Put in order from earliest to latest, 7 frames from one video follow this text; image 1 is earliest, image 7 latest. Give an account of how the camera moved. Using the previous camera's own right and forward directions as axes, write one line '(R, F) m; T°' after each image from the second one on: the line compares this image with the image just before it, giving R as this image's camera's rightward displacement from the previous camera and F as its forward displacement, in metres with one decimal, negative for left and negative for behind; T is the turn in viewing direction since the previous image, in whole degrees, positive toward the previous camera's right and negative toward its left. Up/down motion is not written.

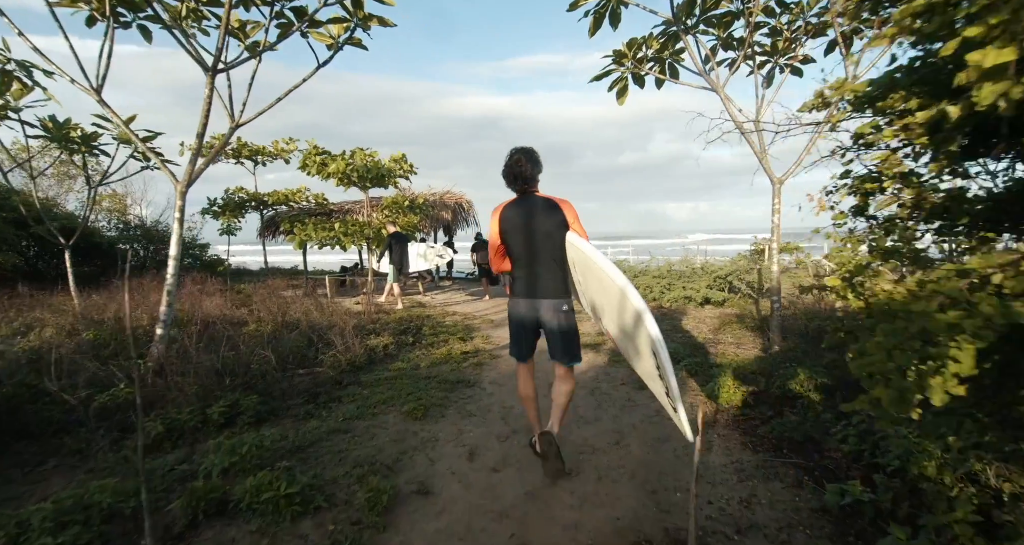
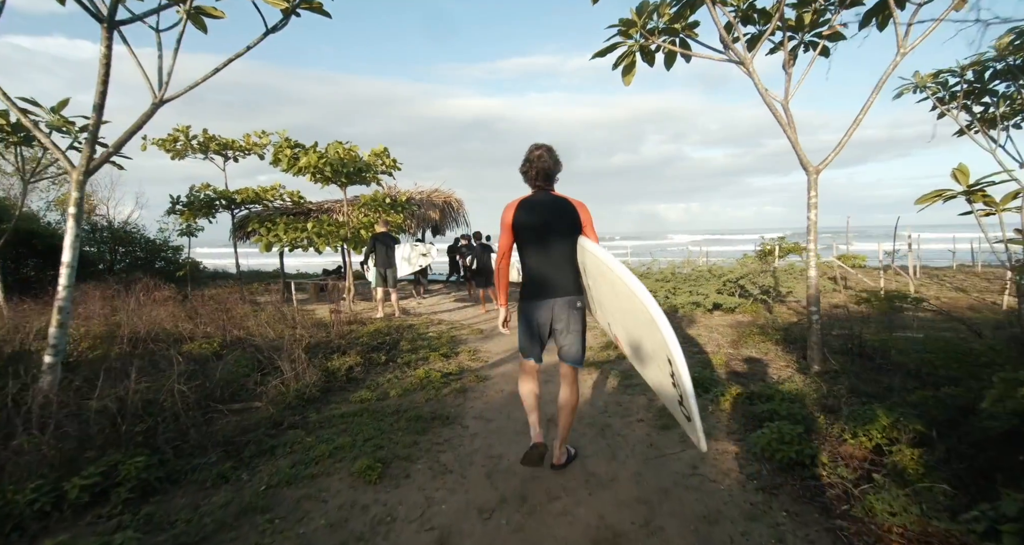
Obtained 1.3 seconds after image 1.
(0.0, +0.8) m; +1°
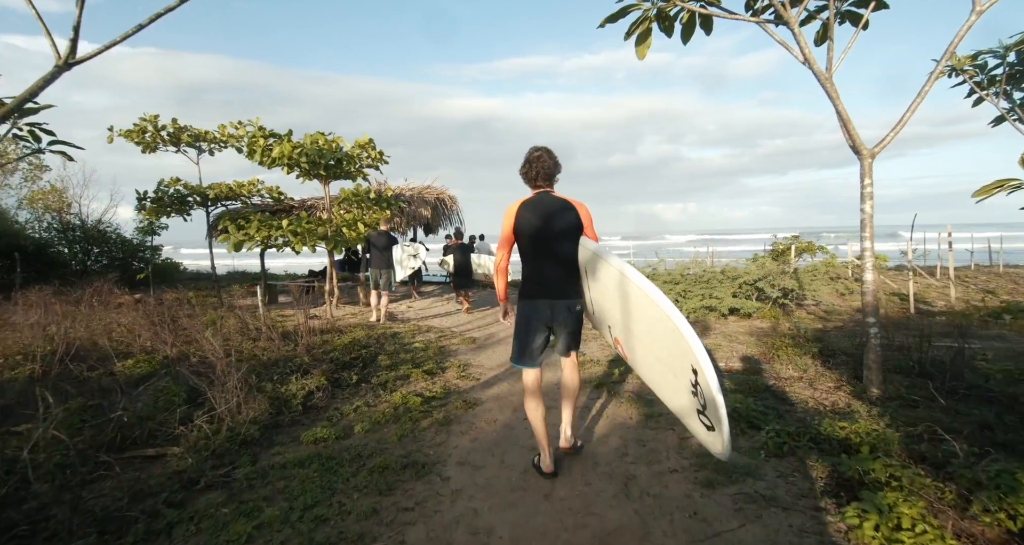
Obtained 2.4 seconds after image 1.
(0.0, +0.8) m; 0°
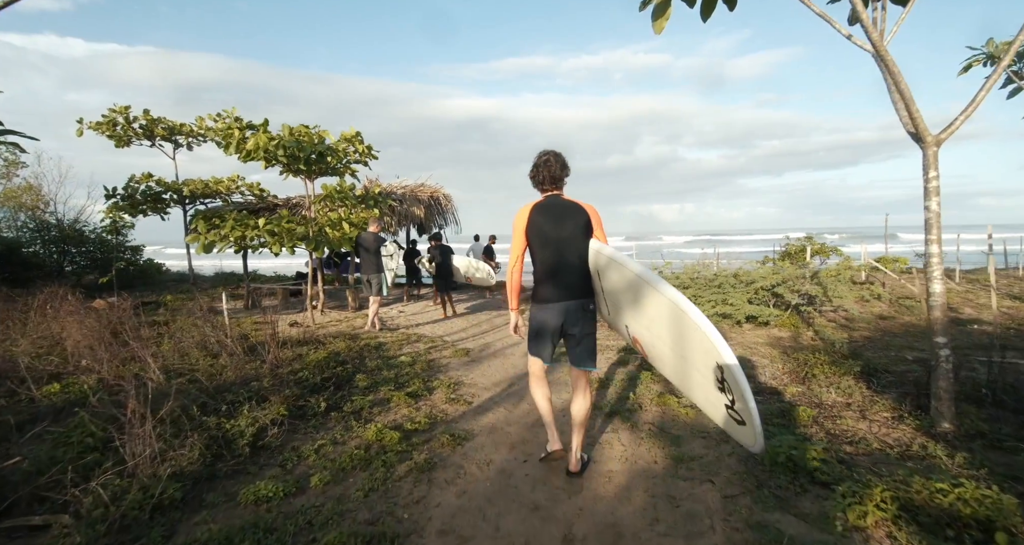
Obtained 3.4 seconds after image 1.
(0.0, +0.6) m; 0°
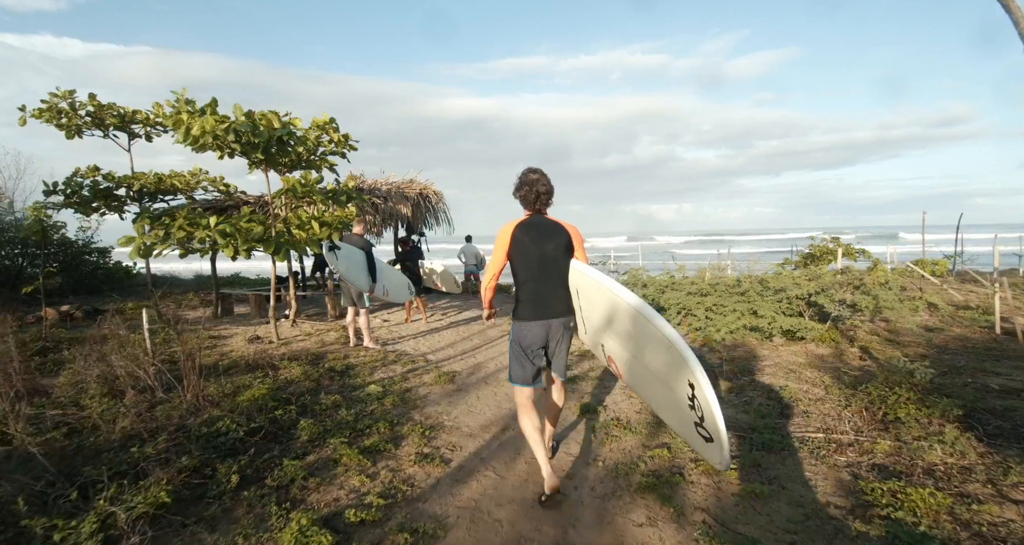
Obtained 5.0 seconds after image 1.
(0.0, +1.0) m; 0°
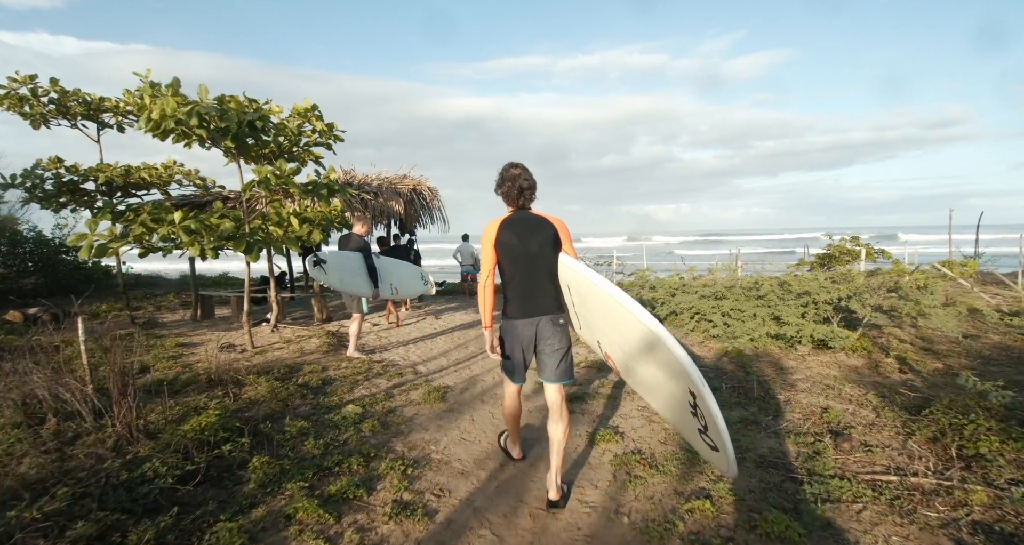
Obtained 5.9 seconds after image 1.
(0.0, +0.6) m; 0°
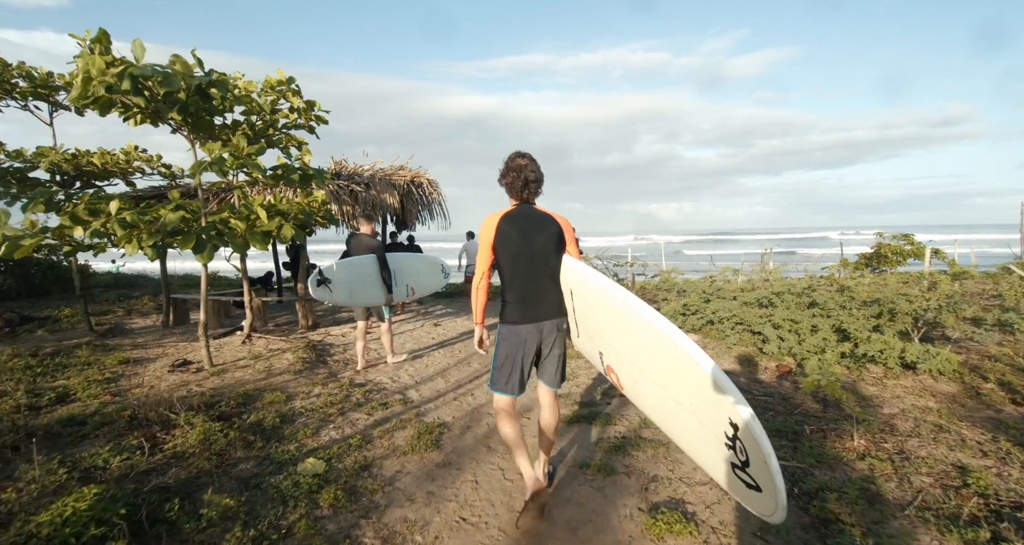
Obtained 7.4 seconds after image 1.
(-0.1, +1.0) m; 0°
